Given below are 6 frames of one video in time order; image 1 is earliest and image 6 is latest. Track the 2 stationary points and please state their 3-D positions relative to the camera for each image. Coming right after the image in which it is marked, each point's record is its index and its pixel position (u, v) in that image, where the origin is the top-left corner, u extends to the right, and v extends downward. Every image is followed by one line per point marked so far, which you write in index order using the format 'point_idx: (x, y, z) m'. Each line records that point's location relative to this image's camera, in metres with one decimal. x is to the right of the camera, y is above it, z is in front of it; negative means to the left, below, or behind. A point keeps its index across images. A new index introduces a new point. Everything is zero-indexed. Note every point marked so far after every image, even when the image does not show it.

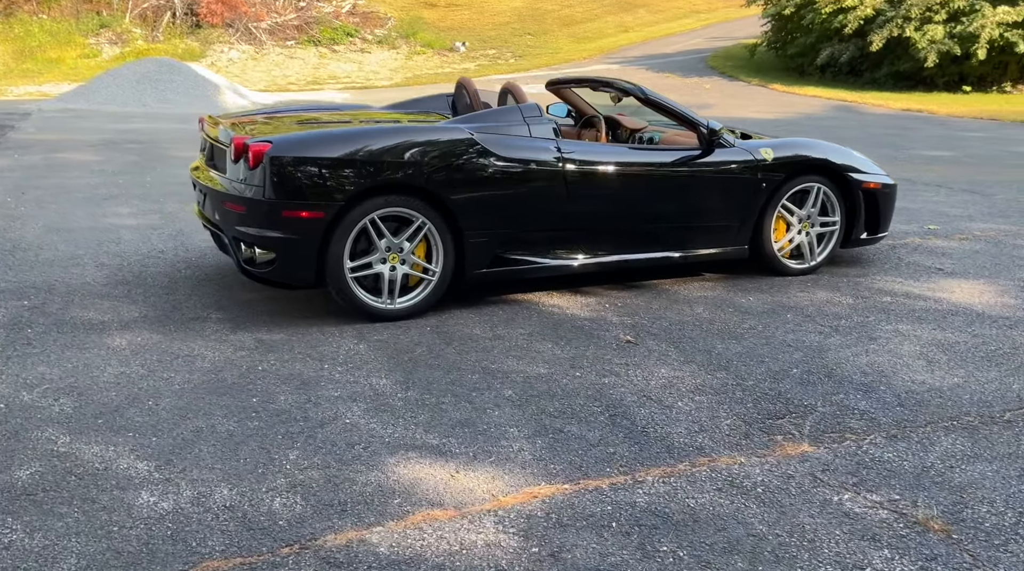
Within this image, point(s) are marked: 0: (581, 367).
0: (+0.3, -0.4, +4.4) m
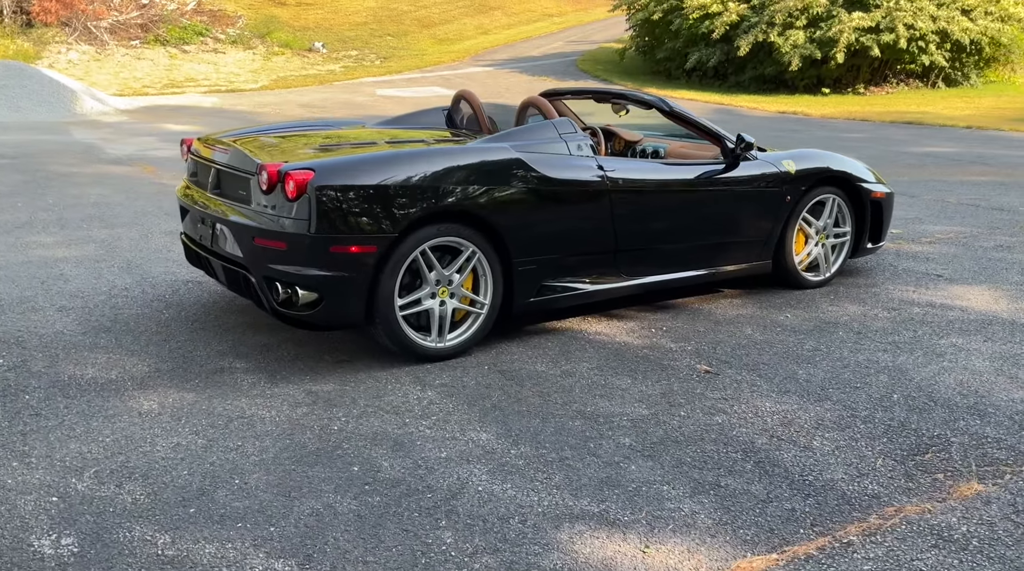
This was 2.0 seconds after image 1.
0: (+0.7, -0.5, +4.1) m
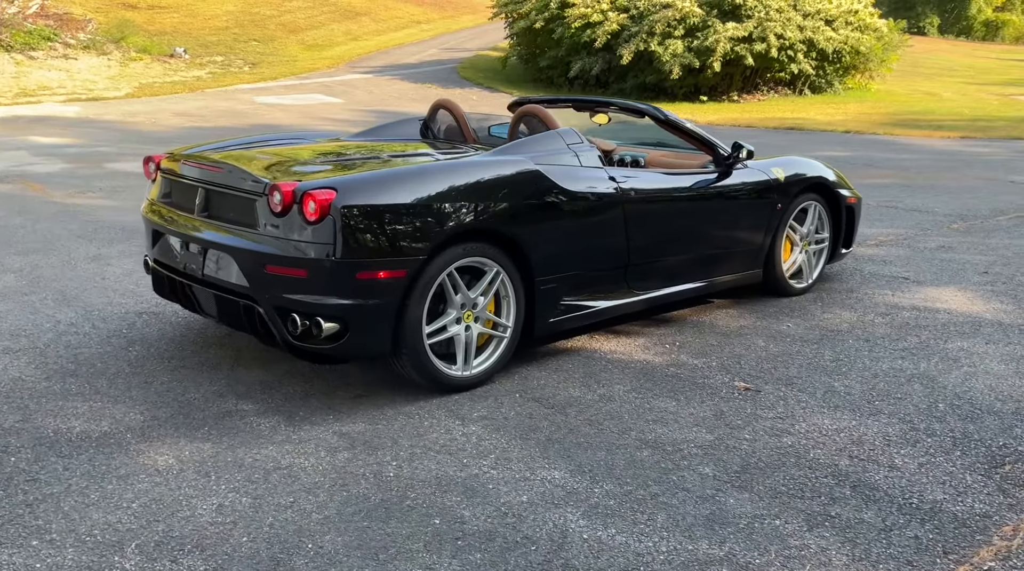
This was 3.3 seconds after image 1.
0: (+0.9, -0.6, +3.9) m
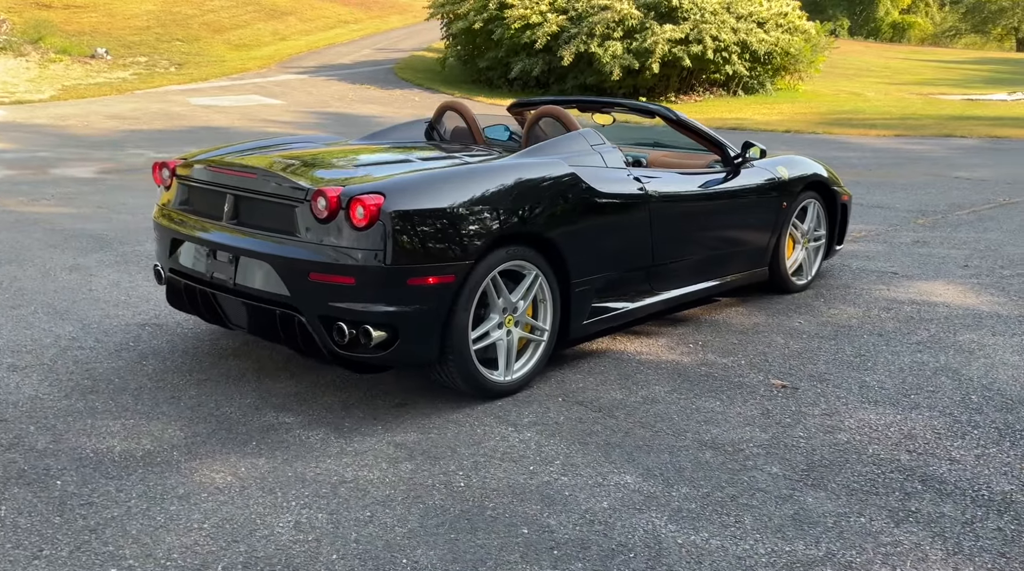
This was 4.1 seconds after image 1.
0: (+1.2, -0.6, +3.9) m
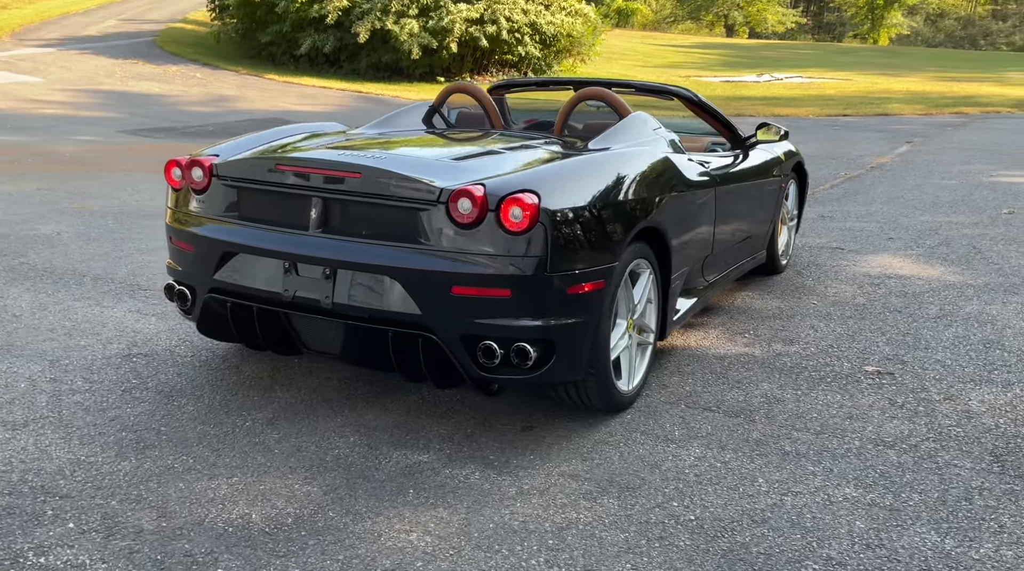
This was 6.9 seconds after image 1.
0: (+1.7, -0.5, +3.9) m
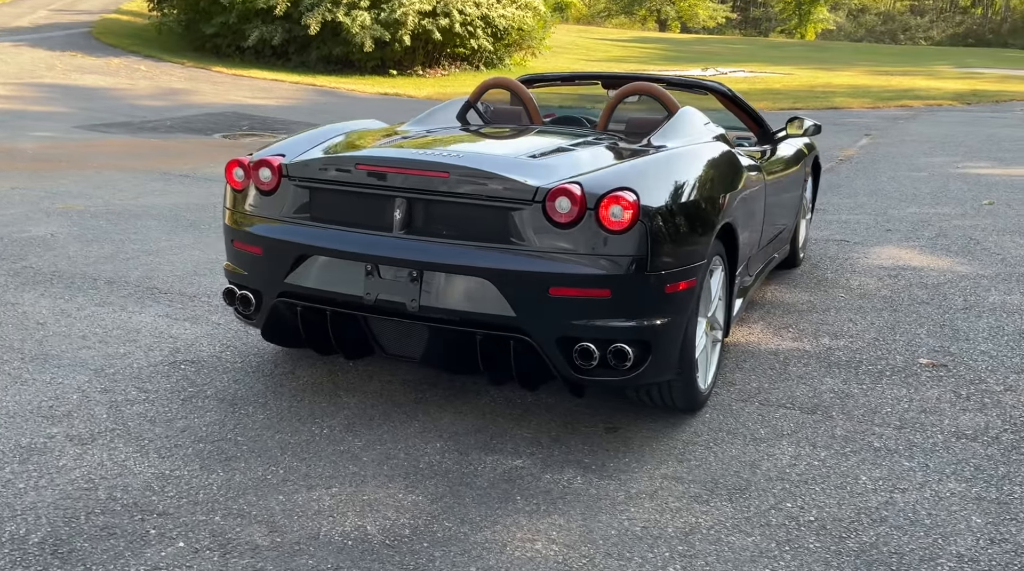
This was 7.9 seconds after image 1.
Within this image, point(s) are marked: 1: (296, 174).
0: (+2.0, -0.5, +3.9) m
1: (-0.8, +0.4, +3.6) m
